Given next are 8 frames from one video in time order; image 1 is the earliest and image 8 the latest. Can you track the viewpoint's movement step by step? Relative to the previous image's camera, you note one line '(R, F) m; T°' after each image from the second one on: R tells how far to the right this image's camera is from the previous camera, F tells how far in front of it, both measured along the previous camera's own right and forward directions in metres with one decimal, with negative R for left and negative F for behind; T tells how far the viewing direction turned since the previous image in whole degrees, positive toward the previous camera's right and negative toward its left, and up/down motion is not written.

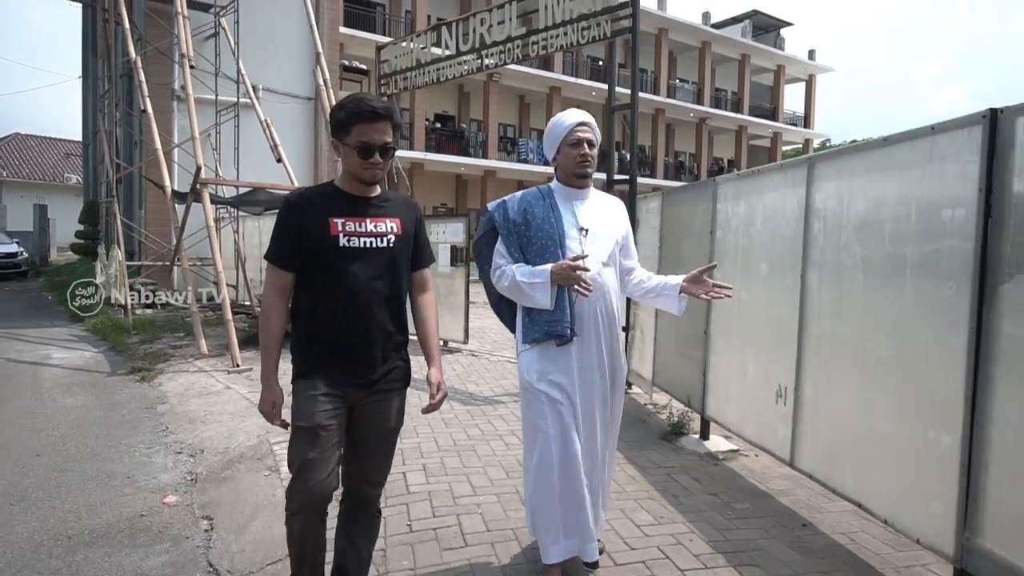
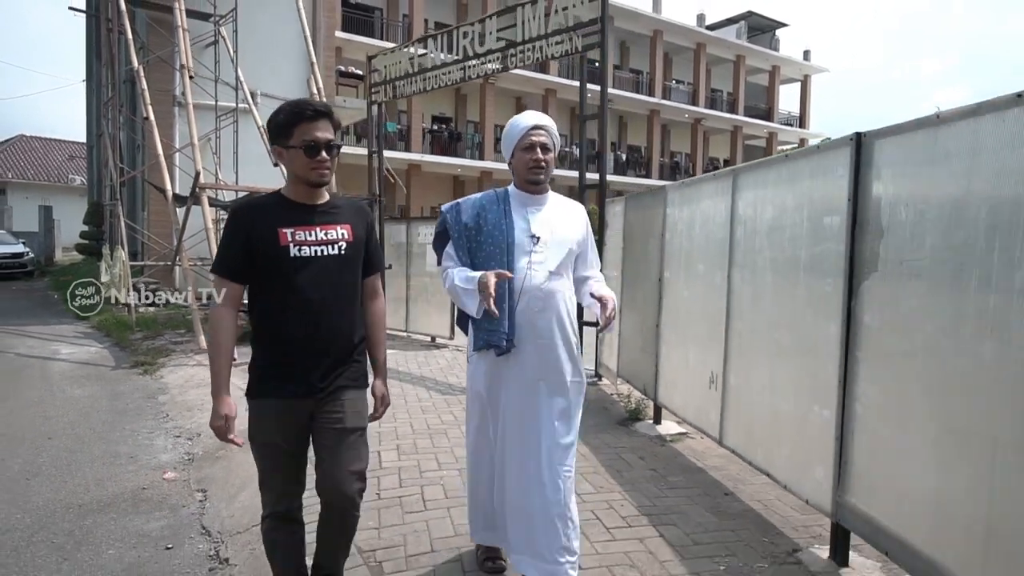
(+0.3, -0.5) m; 0°
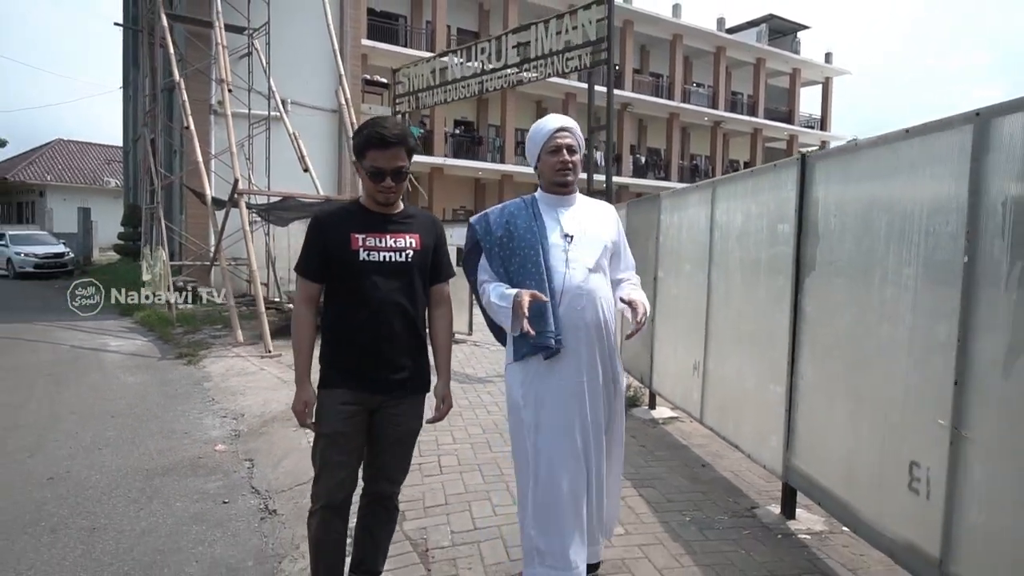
(+0.1, -0.6) m; -2°
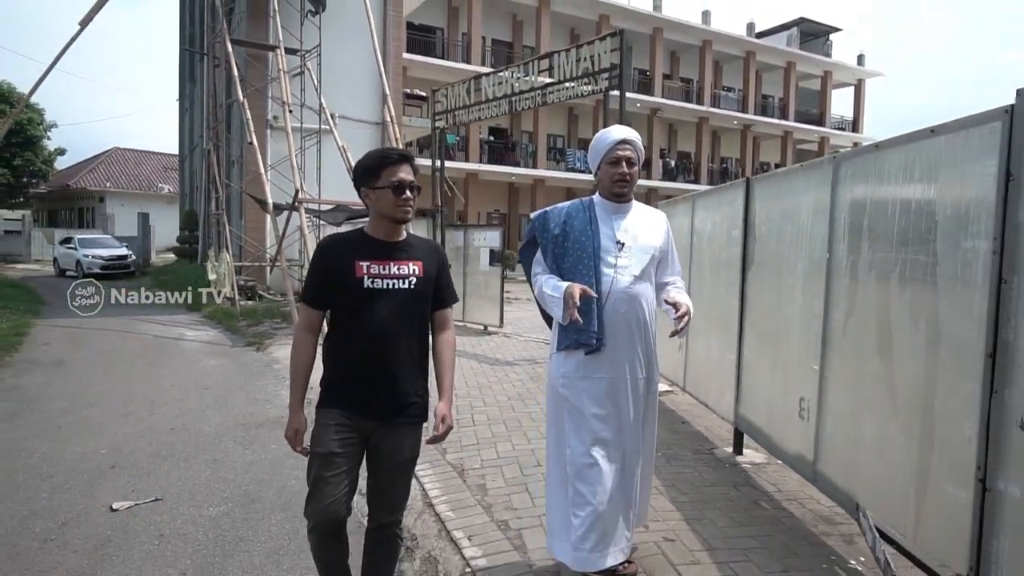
(+0.1, -1.2) m; -3°
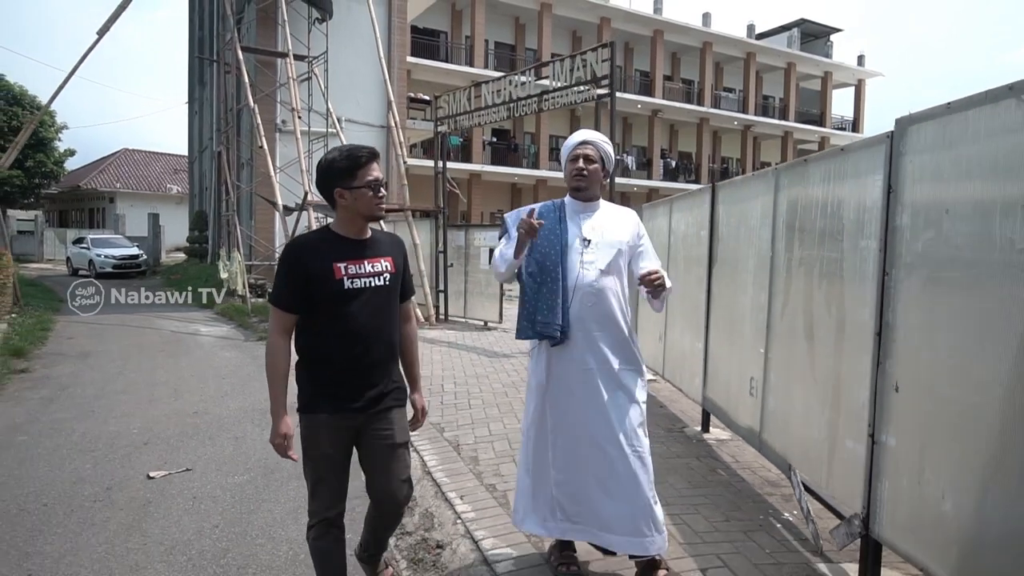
(+0.1, -0.6) m; 0°
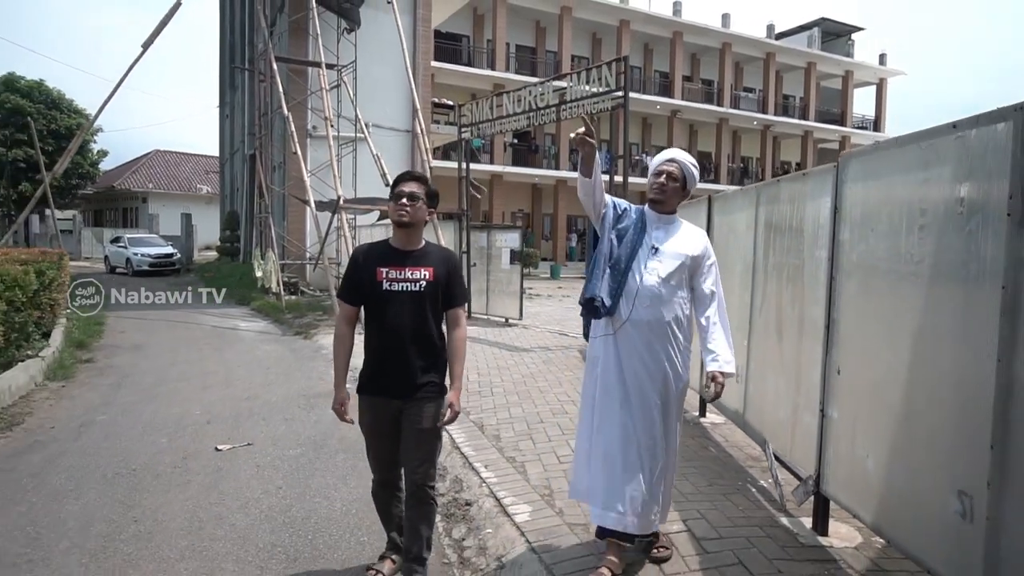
(0.0, -0.7) m; -2°
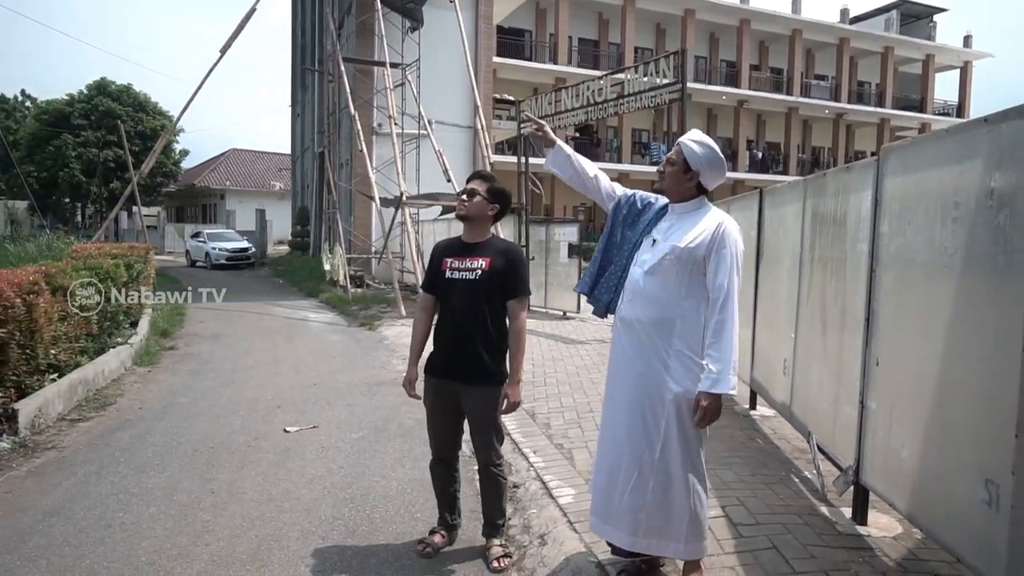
(+0.1, -0.2) m; -5°
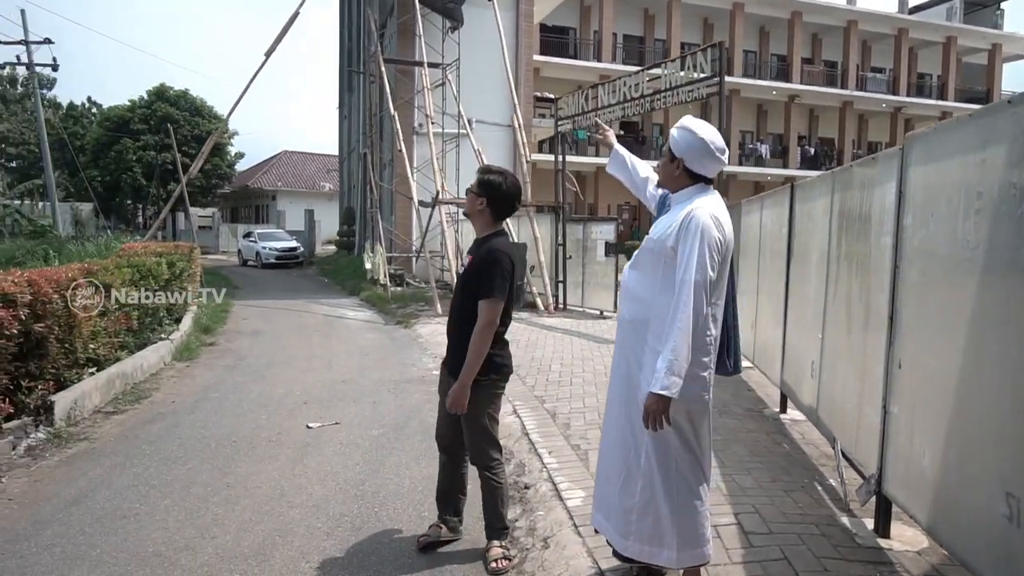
(+0.2, +0.1) m; -4°
